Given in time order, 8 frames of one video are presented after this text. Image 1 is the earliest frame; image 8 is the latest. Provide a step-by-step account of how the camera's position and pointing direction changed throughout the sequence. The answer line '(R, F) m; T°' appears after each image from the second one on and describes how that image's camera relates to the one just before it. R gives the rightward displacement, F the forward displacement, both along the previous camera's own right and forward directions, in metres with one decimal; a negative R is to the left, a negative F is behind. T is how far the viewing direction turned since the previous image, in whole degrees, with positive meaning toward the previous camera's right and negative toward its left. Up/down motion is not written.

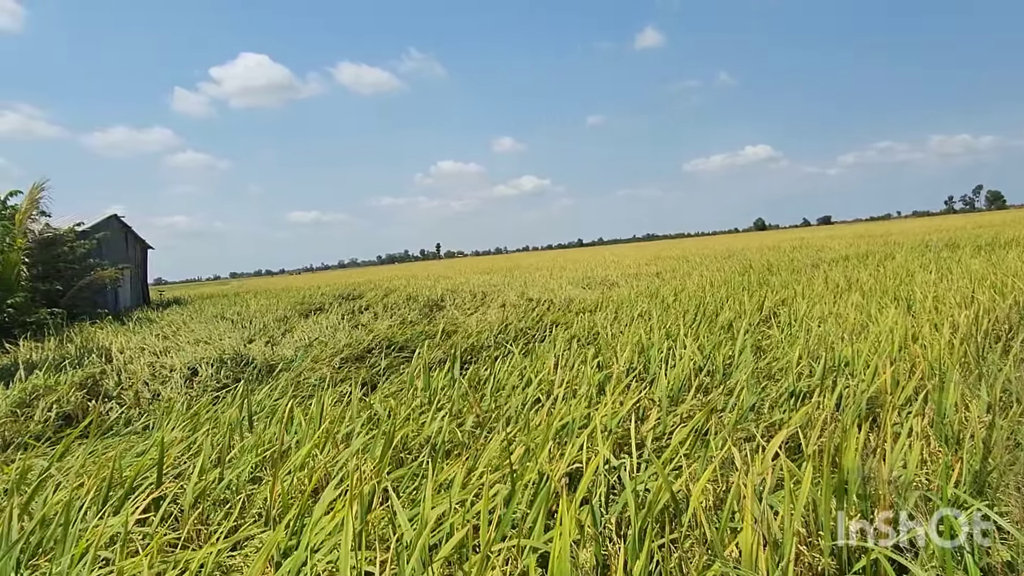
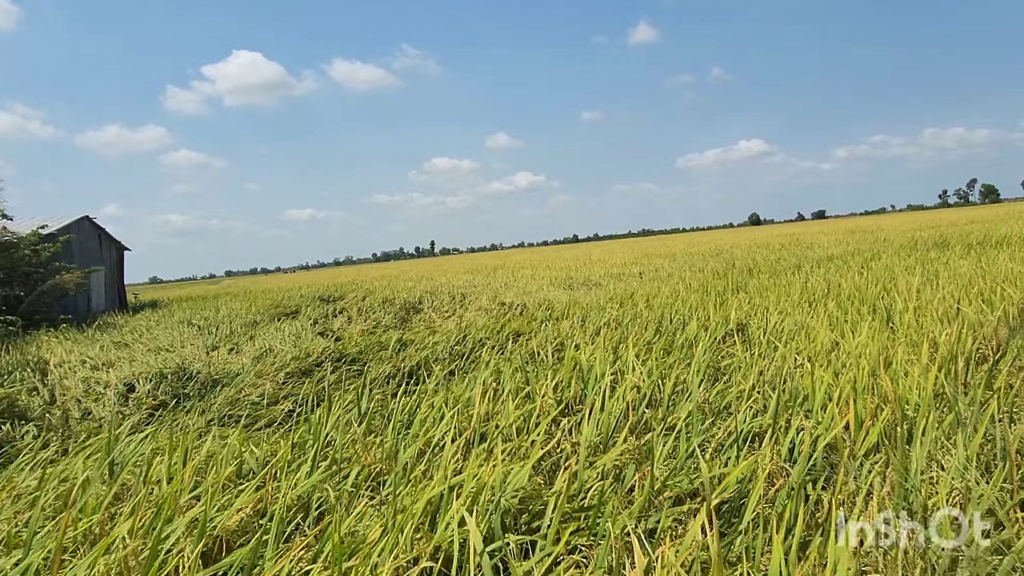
(+0.3, +0.4) m; 0°
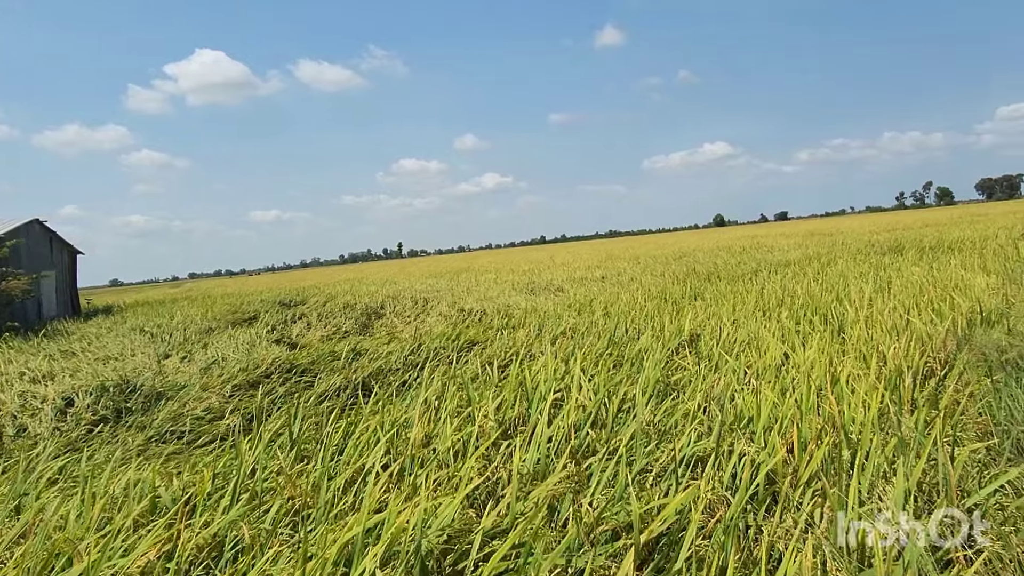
(+0.1, +0.1) m; +2°
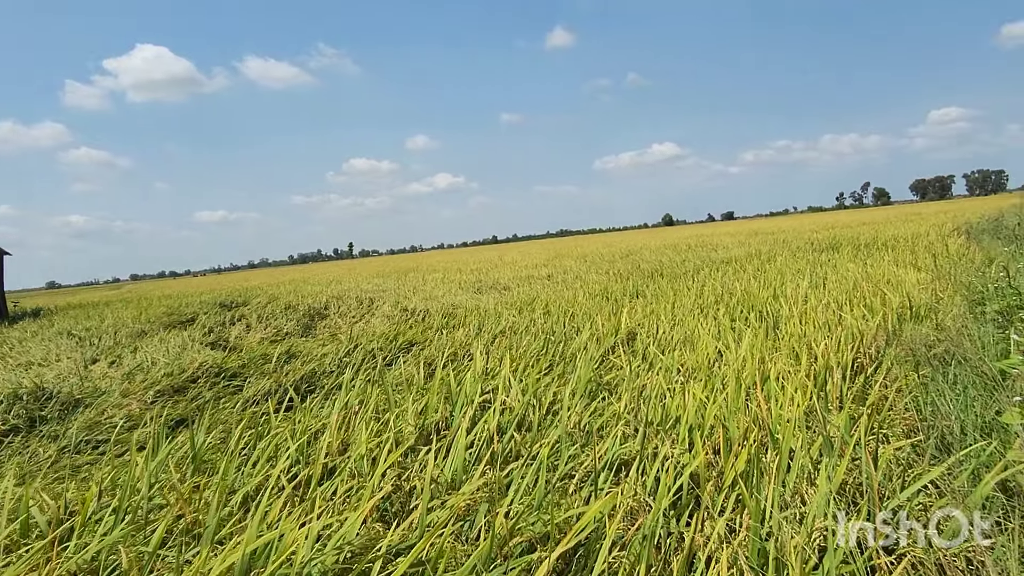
(+0.1, +0.1) m; +4°
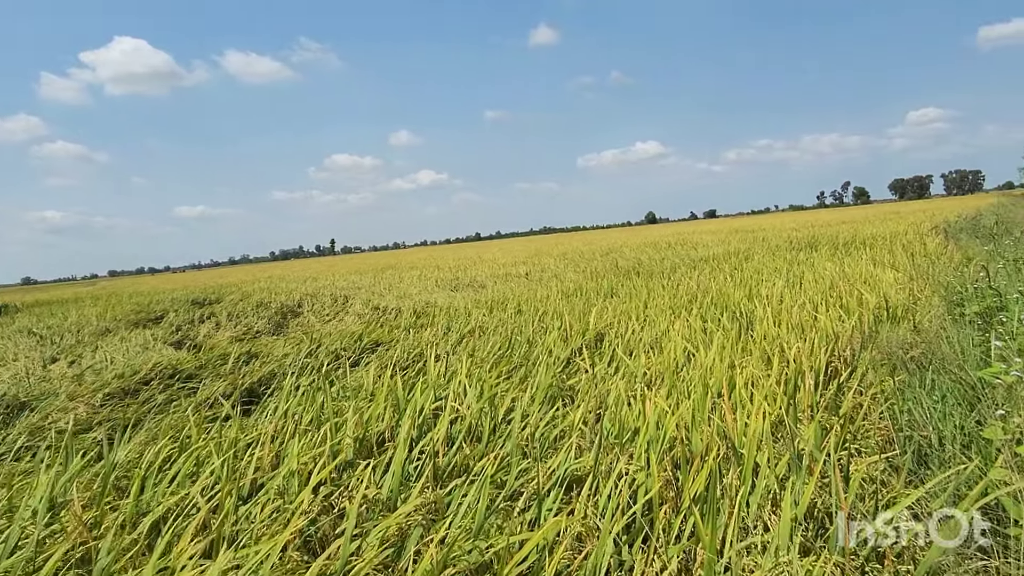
(+0.1, +0.2) m; +1°
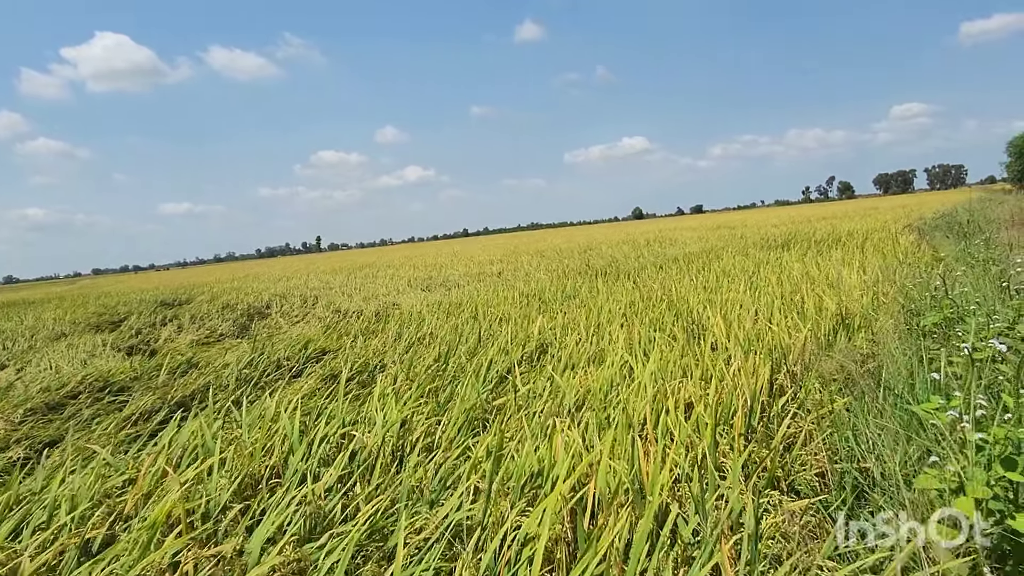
(+0.2, +0.2) m; +1°
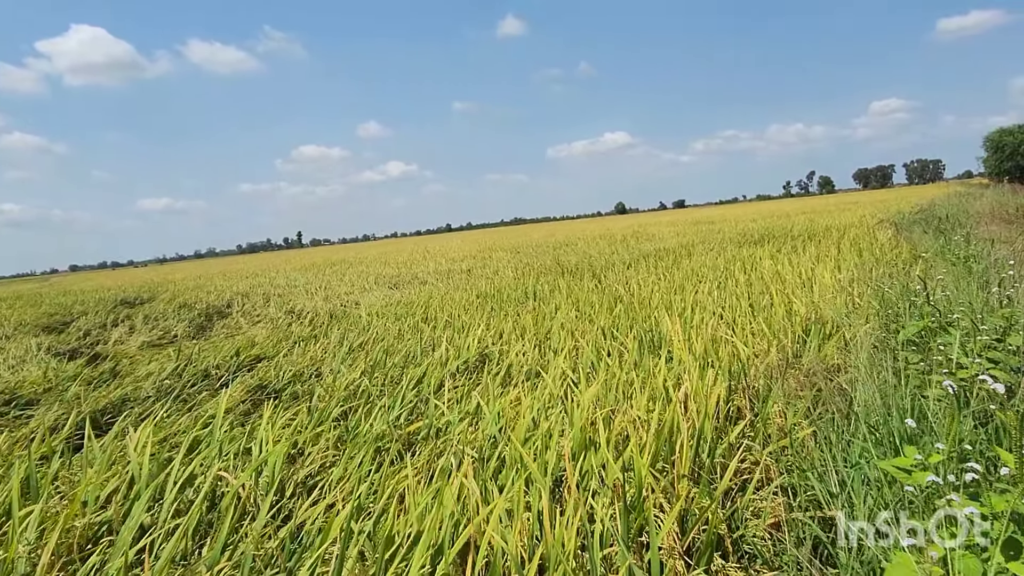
(+0.2, +0.3) m; +1°
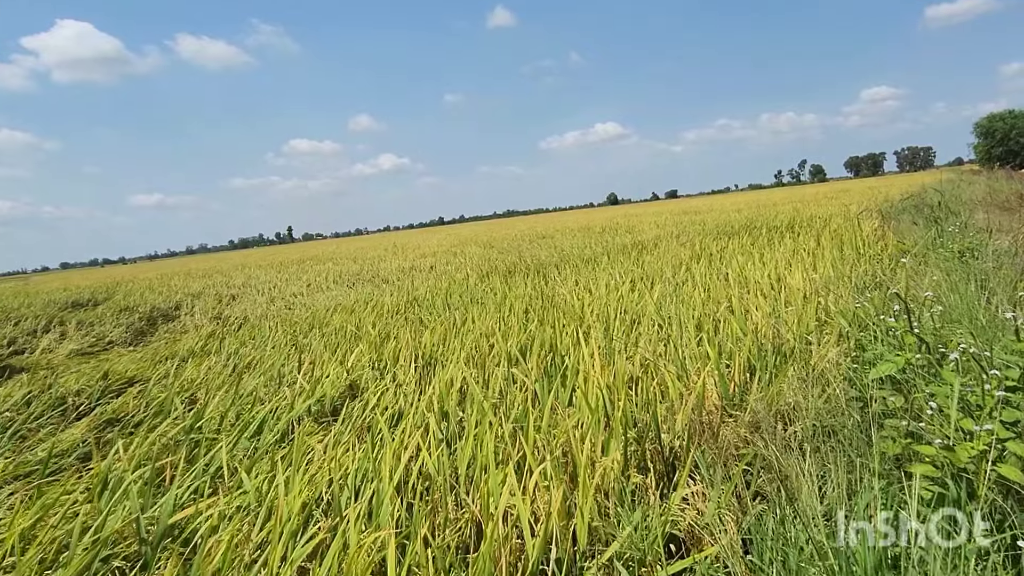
(+0.4, +0.6) m; 0°
